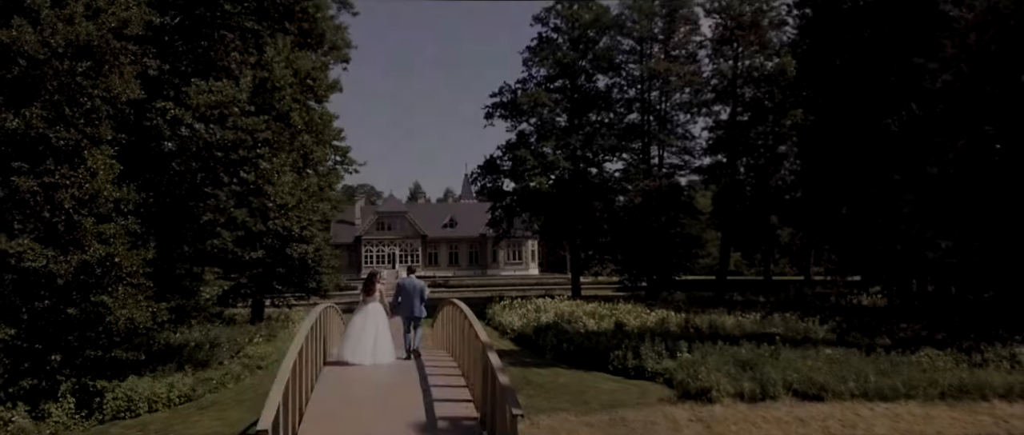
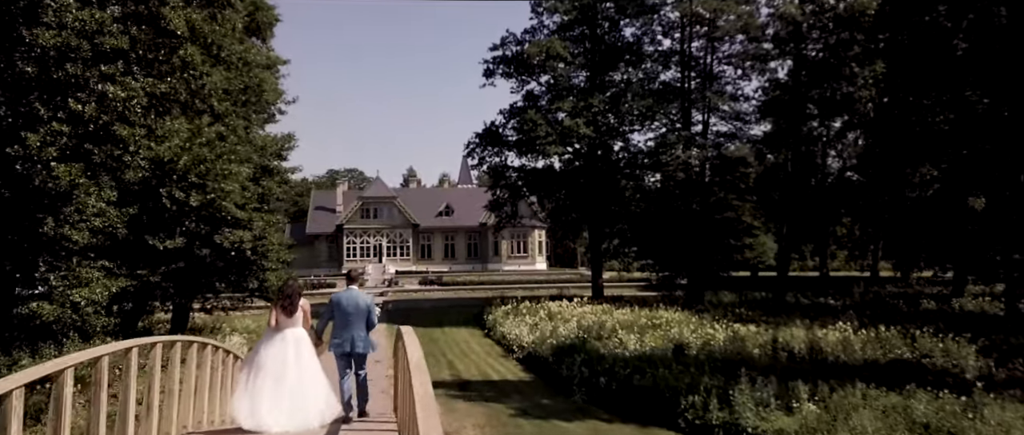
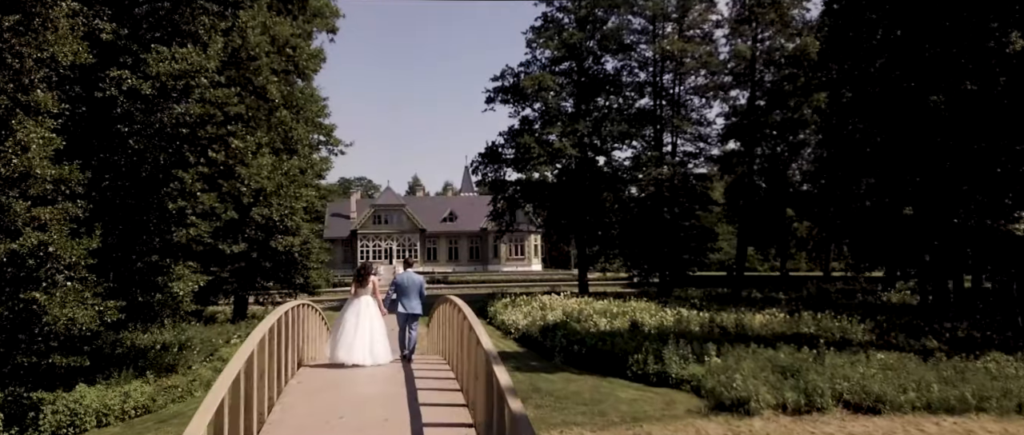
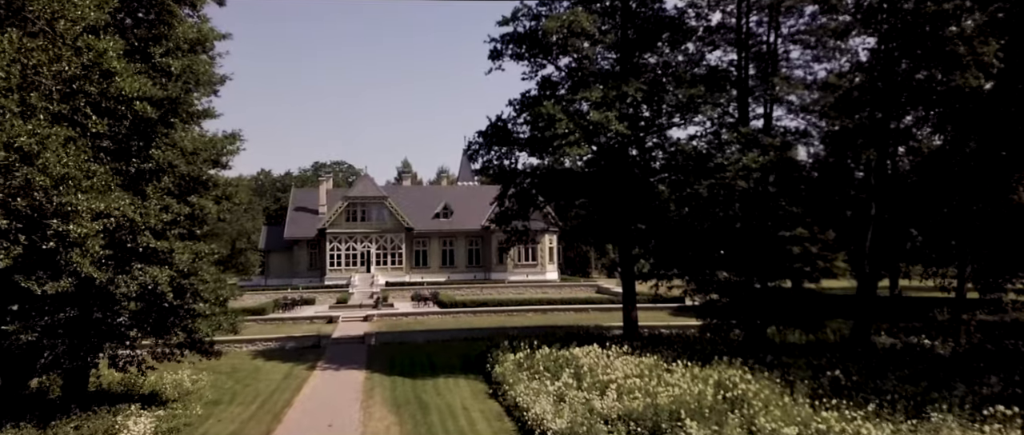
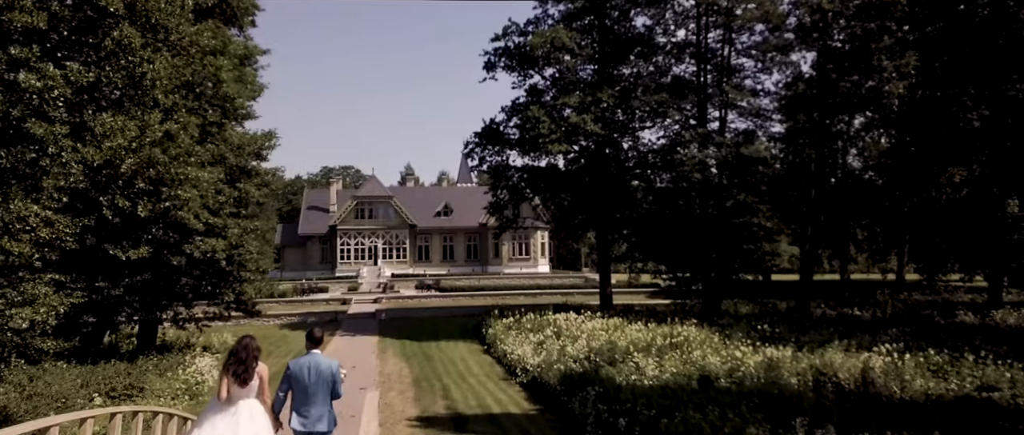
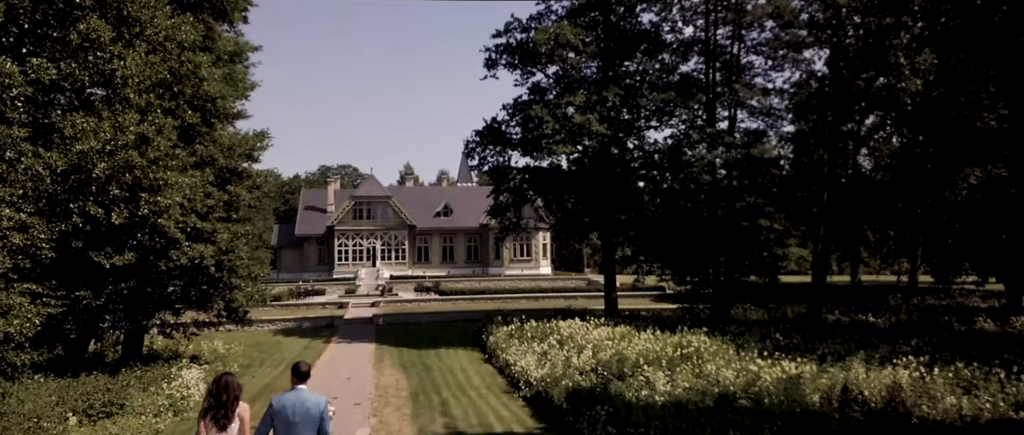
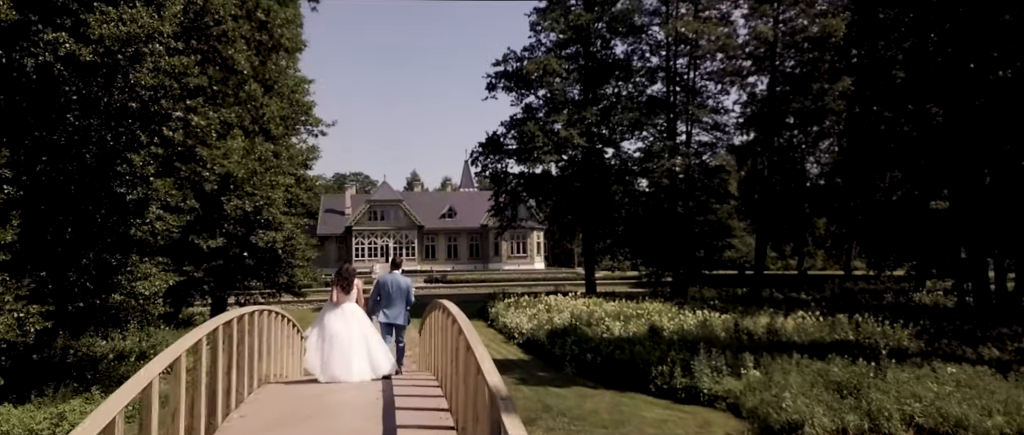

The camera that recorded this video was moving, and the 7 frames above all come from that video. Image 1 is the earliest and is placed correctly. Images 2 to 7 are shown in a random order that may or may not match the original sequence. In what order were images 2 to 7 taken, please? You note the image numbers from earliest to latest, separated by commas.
3, 7, 2, 5, 6, 4
